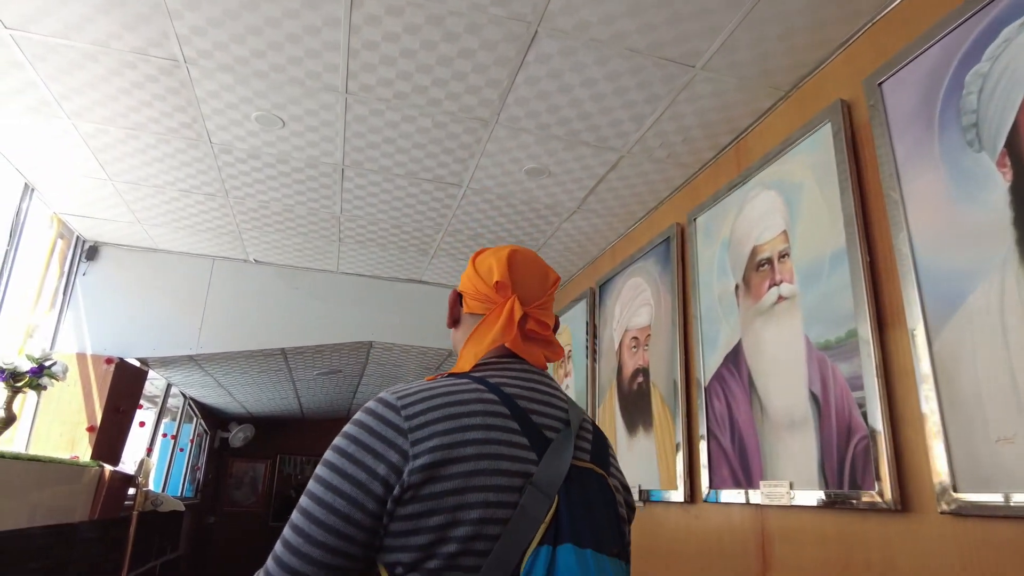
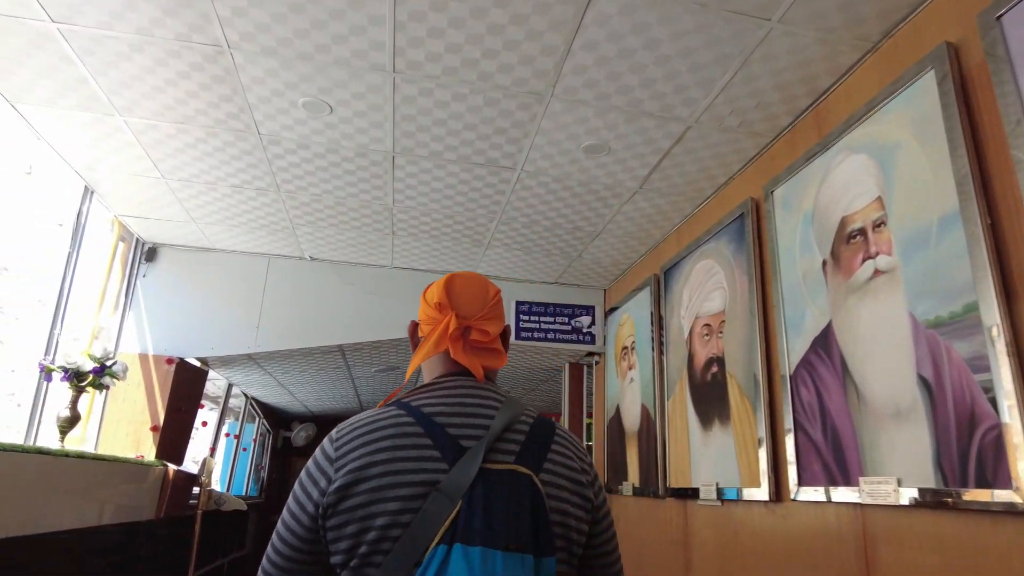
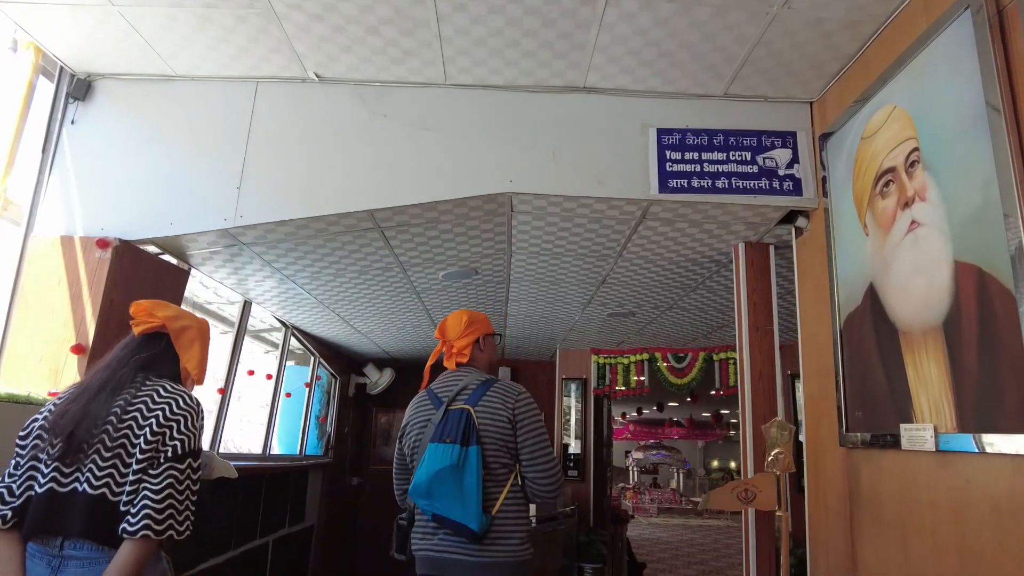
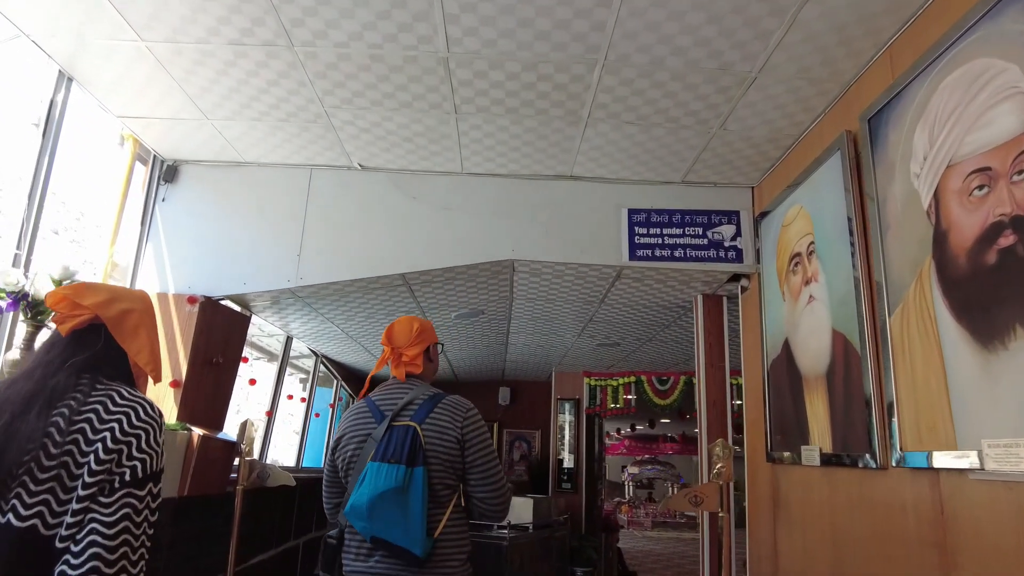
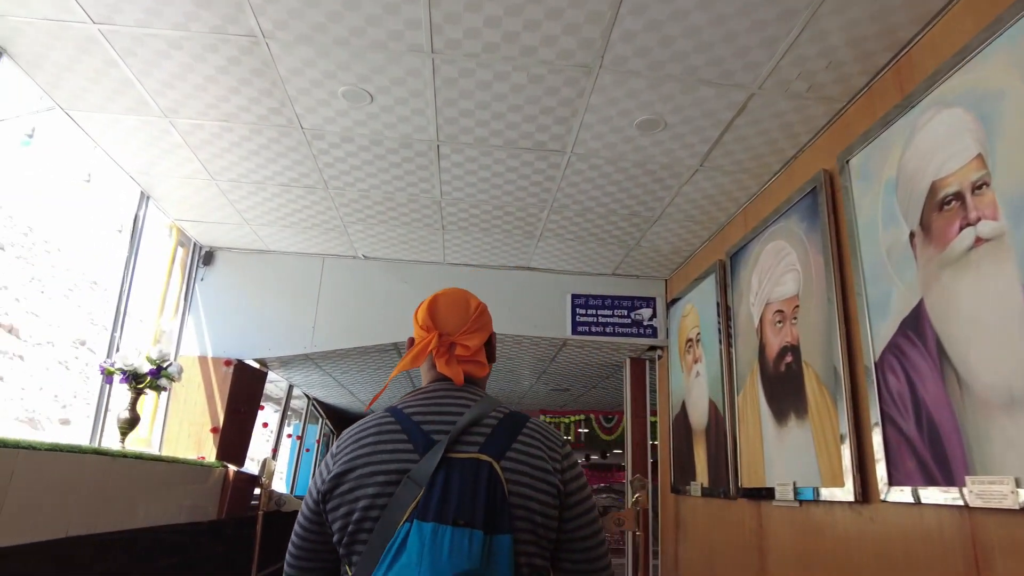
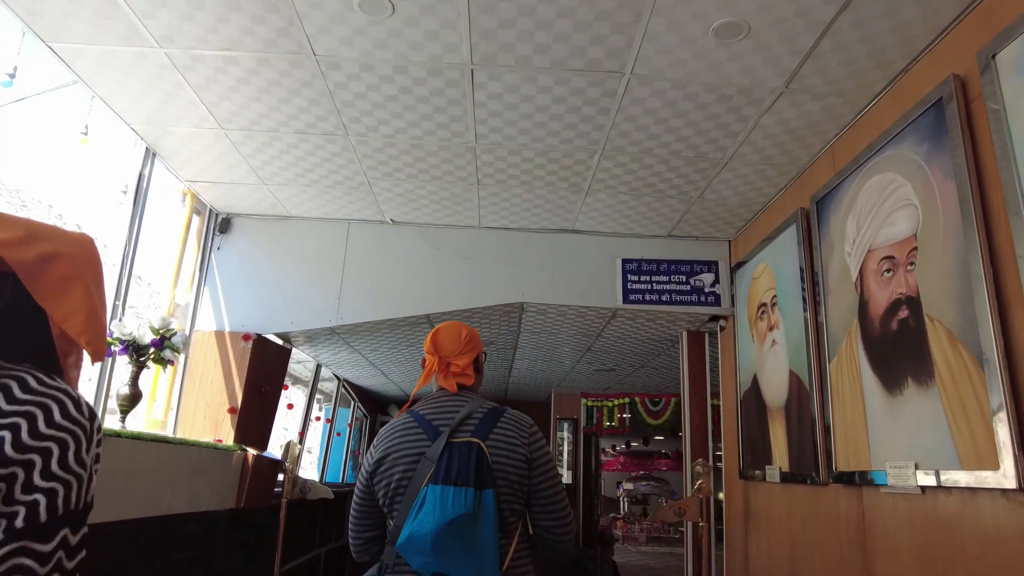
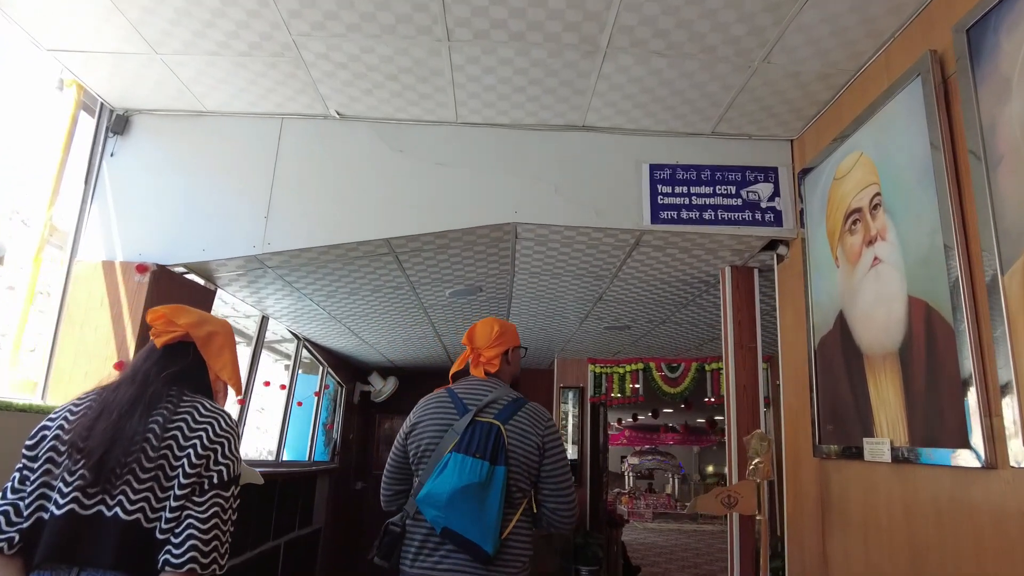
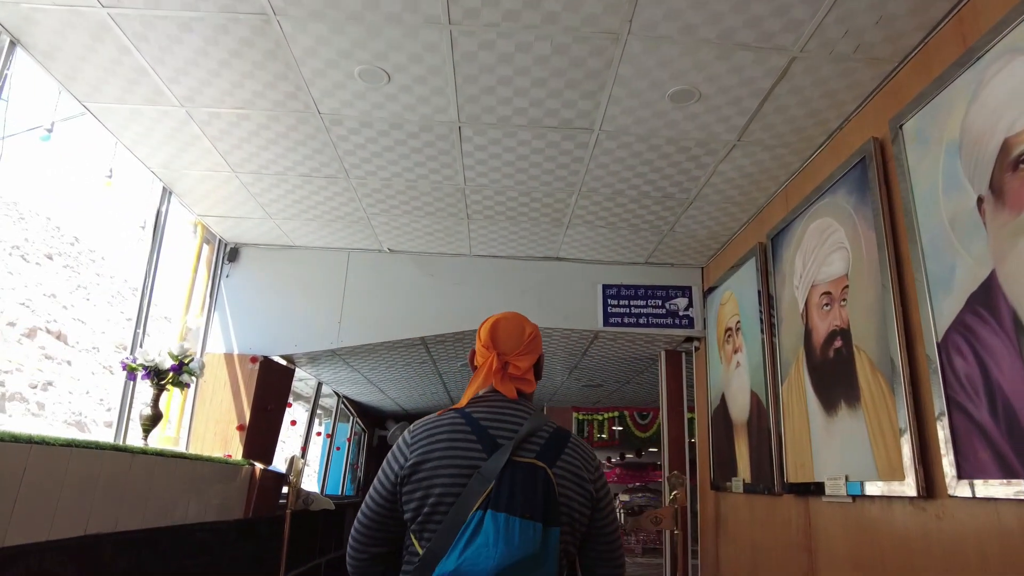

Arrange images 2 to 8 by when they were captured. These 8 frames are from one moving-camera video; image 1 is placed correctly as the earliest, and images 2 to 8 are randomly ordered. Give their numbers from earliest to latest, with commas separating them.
2, 5, 8, 6, 4, 7, 3
